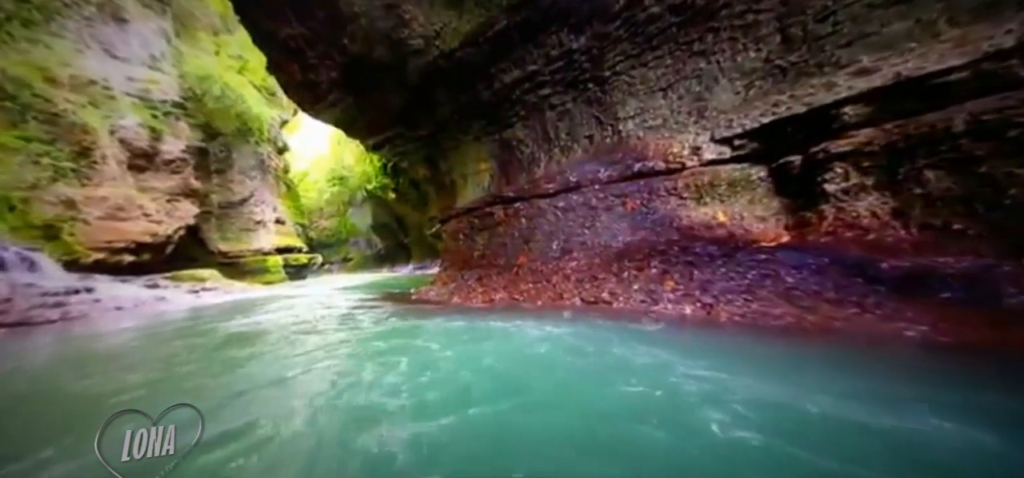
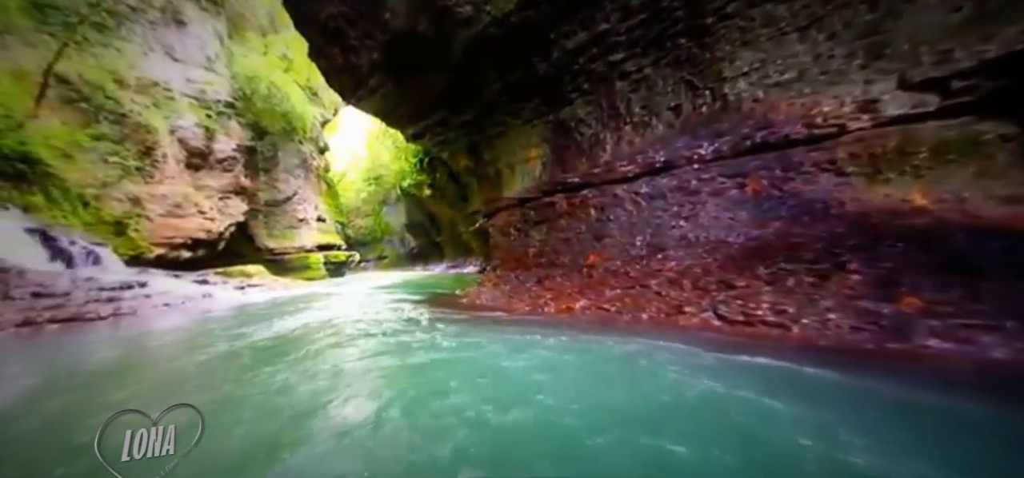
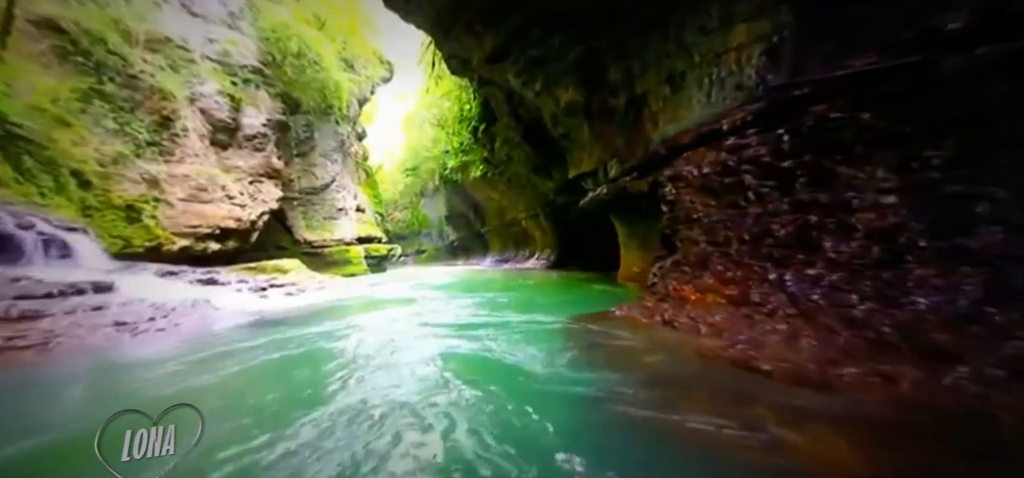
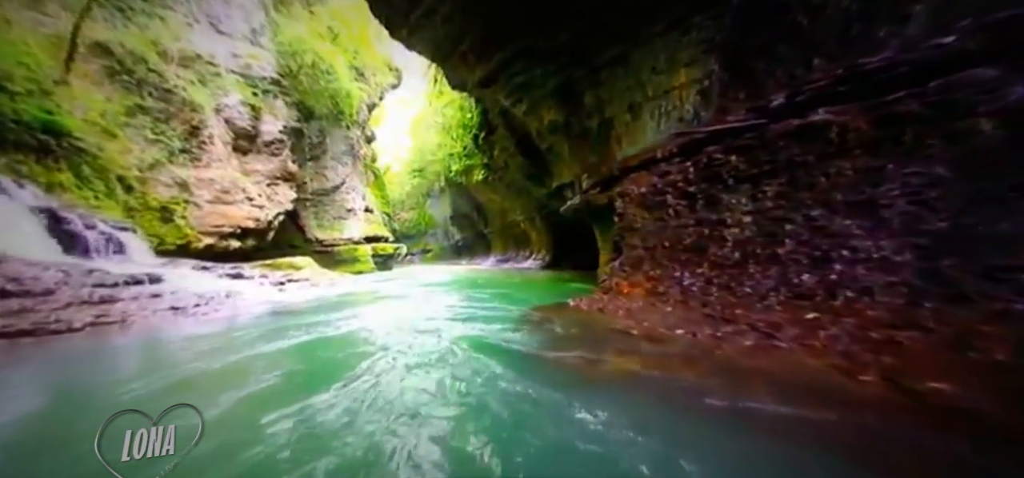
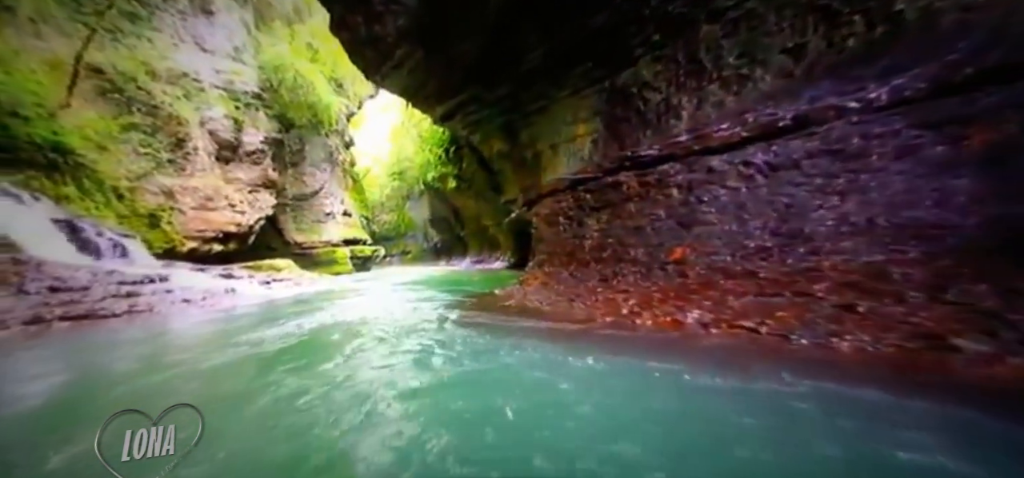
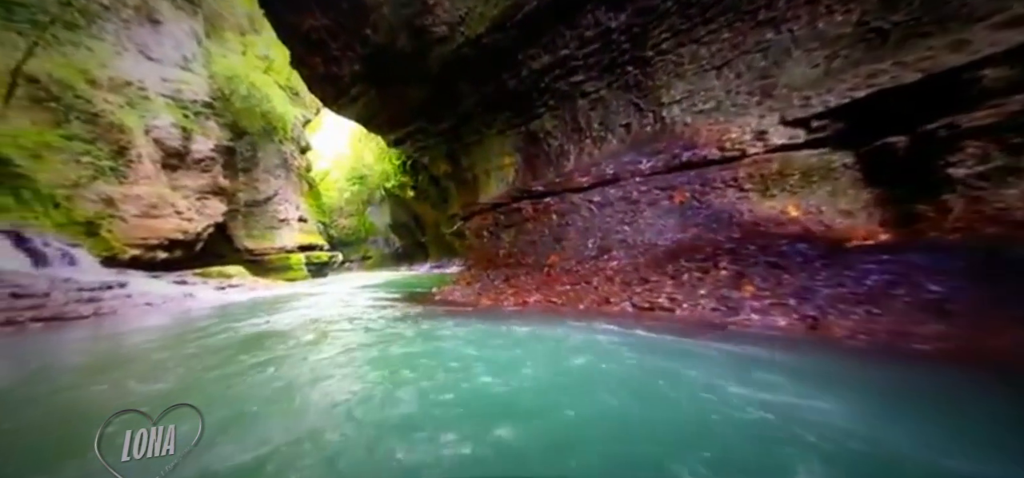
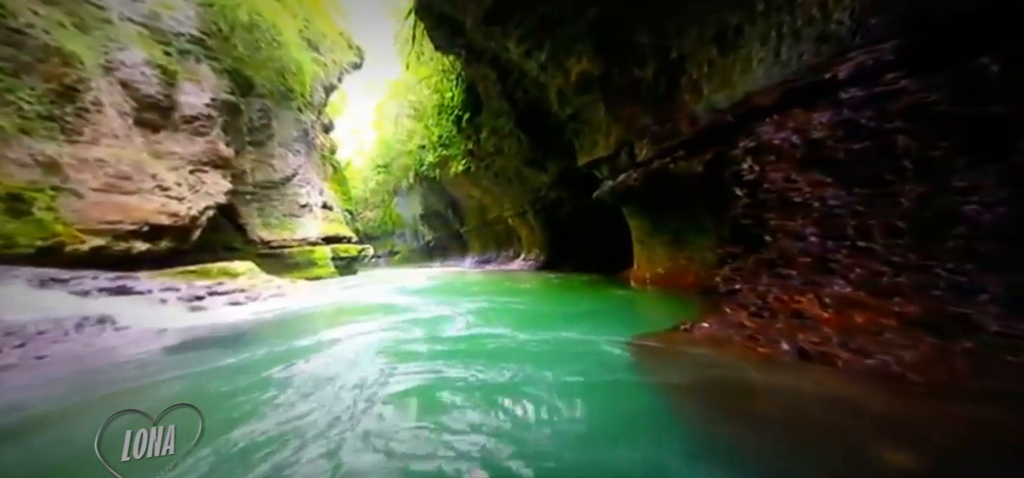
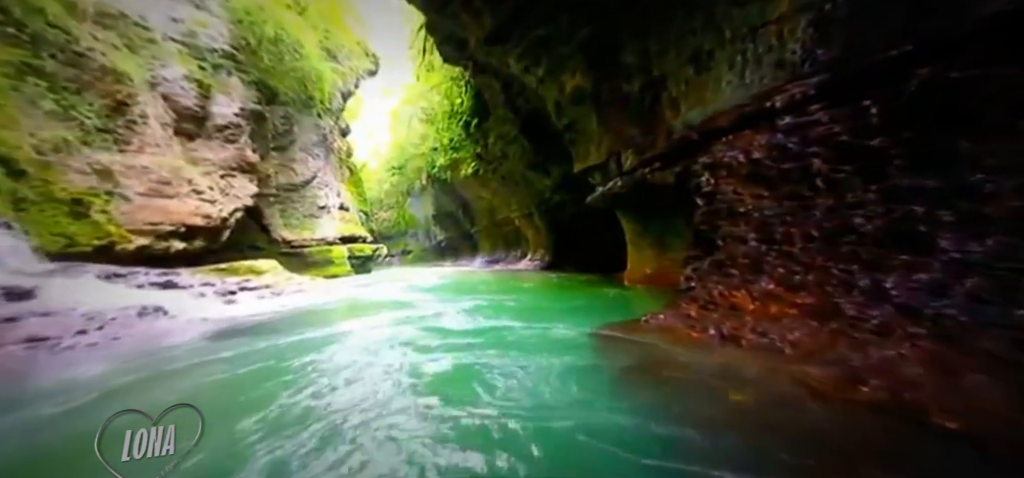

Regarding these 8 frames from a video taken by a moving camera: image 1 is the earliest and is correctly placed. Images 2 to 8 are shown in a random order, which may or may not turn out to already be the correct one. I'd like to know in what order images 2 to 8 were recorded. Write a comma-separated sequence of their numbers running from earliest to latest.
6, 2, 5, 4, 3, 8, 7
